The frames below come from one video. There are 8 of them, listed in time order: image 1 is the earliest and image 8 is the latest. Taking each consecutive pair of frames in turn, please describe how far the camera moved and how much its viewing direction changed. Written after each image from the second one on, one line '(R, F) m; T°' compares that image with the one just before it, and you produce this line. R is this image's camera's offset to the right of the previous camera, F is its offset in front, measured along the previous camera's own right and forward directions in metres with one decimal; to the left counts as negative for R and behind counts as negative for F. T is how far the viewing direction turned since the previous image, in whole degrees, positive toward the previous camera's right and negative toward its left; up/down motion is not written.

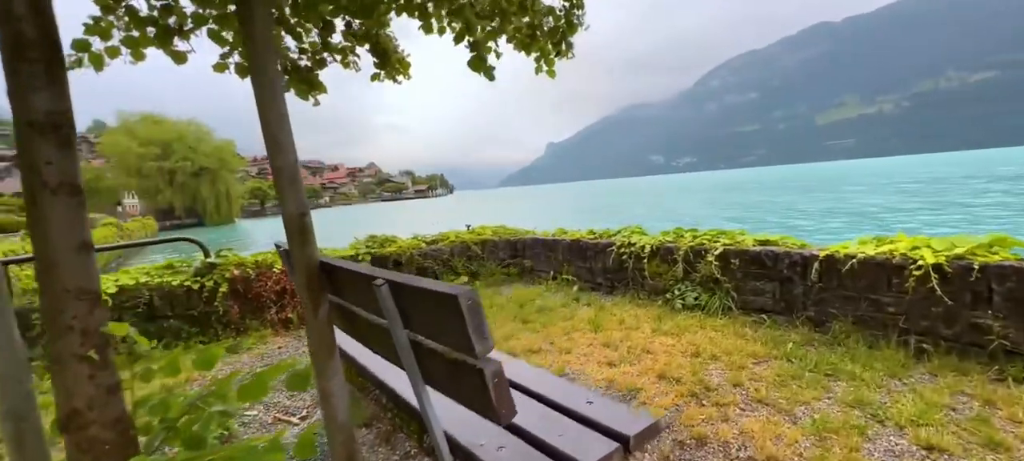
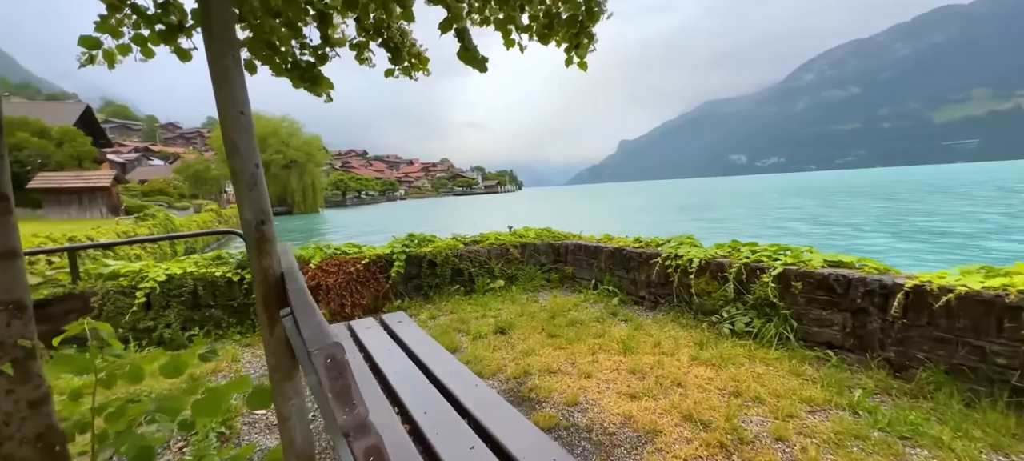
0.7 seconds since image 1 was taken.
(+0.4, +0.3) m; -9°
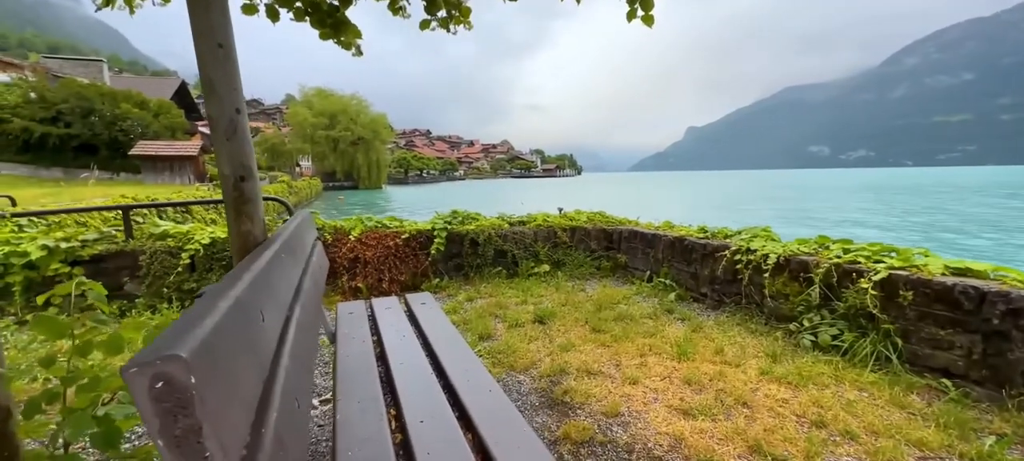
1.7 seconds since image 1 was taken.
(+0.1, +0.5) m; -7°
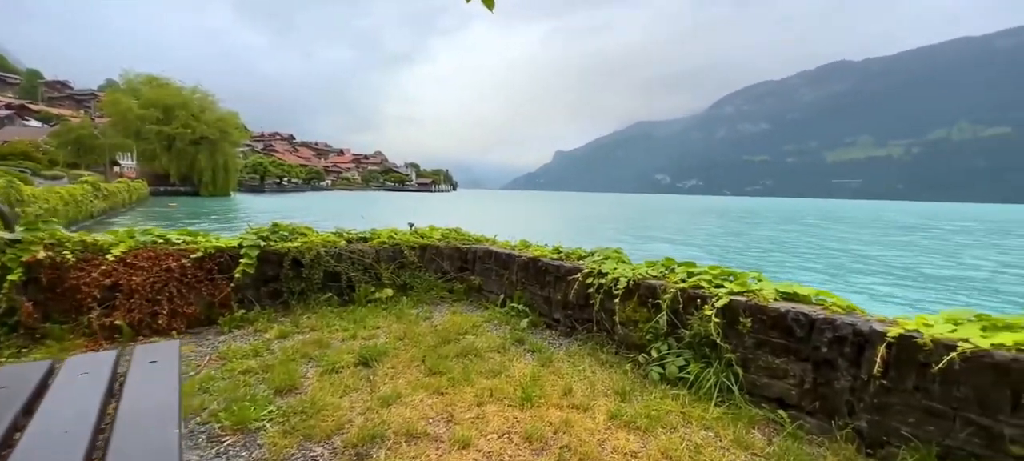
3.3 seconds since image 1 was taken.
(+0.4, +0.6) m; +16°
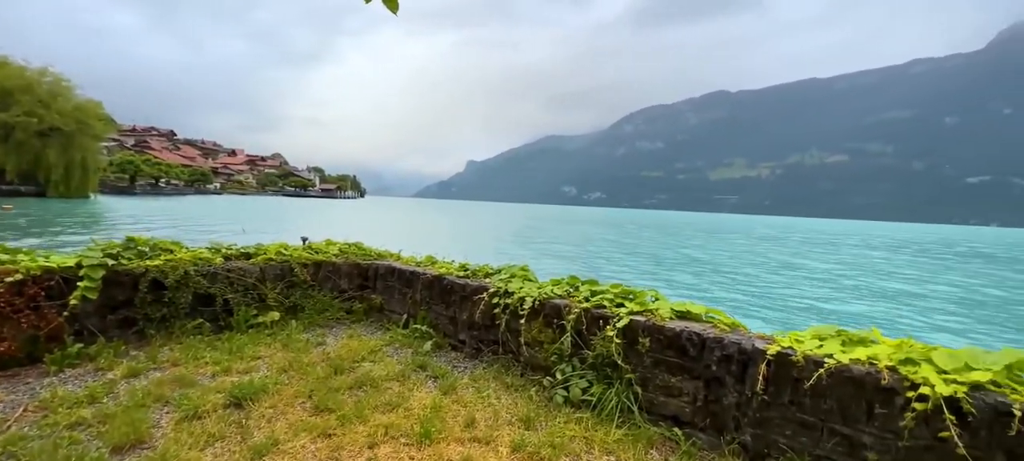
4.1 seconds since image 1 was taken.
(+0.1, +0.2) m; +11°
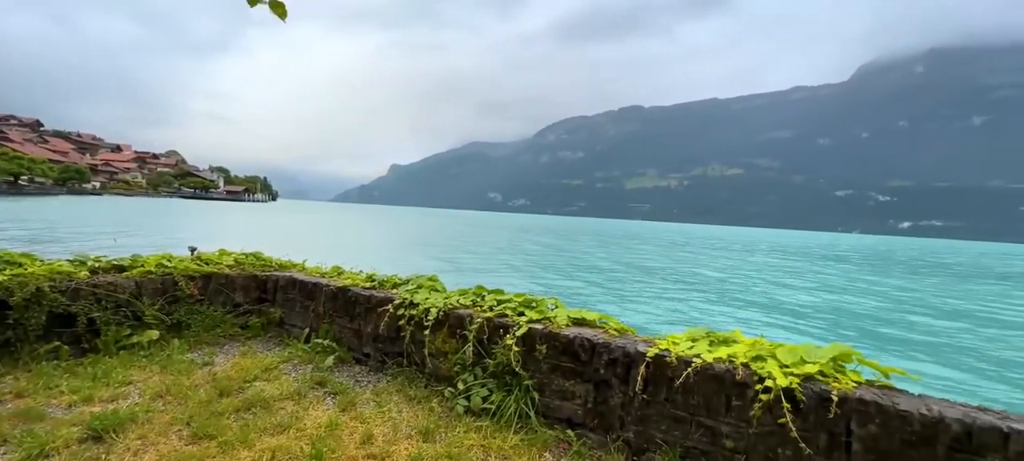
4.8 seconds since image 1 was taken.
(+0.2, -0.1) m; +10°
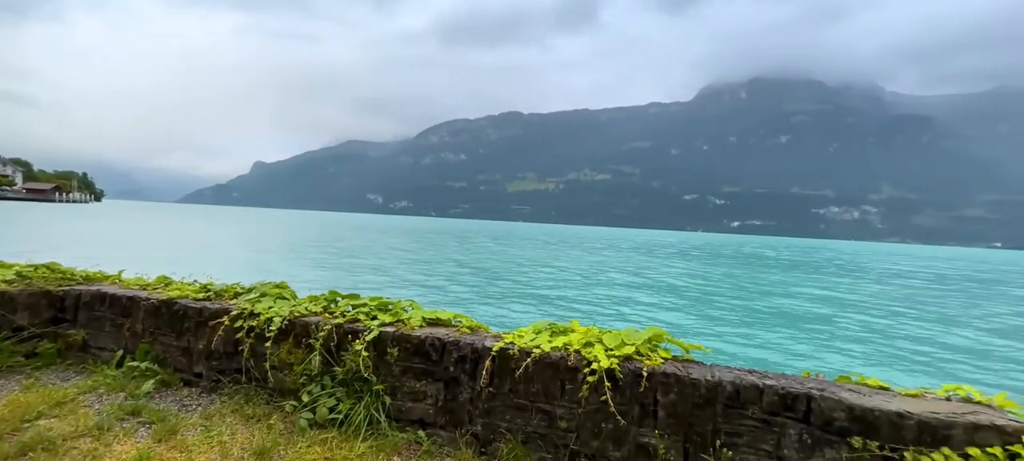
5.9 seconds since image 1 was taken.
(+0.2, -0.1) m; +15°
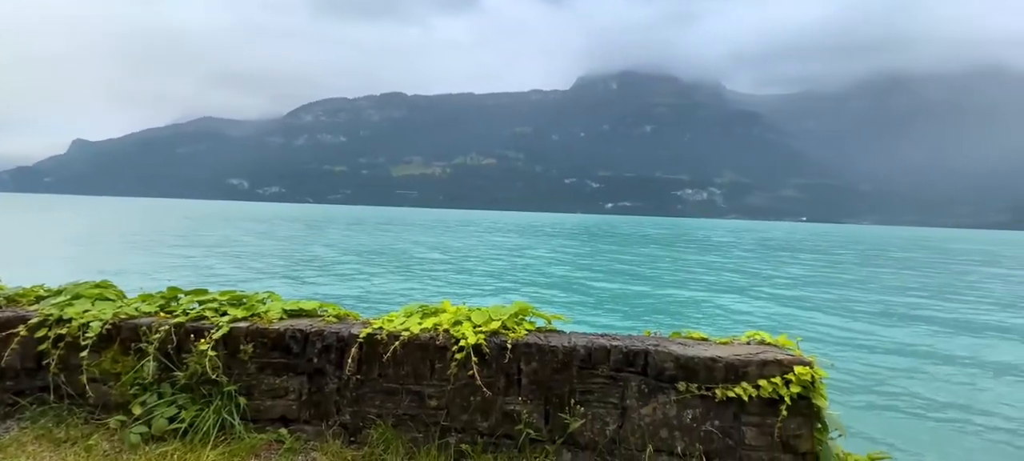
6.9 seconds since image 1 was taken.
(+0.1, 0.0) m; +14°
